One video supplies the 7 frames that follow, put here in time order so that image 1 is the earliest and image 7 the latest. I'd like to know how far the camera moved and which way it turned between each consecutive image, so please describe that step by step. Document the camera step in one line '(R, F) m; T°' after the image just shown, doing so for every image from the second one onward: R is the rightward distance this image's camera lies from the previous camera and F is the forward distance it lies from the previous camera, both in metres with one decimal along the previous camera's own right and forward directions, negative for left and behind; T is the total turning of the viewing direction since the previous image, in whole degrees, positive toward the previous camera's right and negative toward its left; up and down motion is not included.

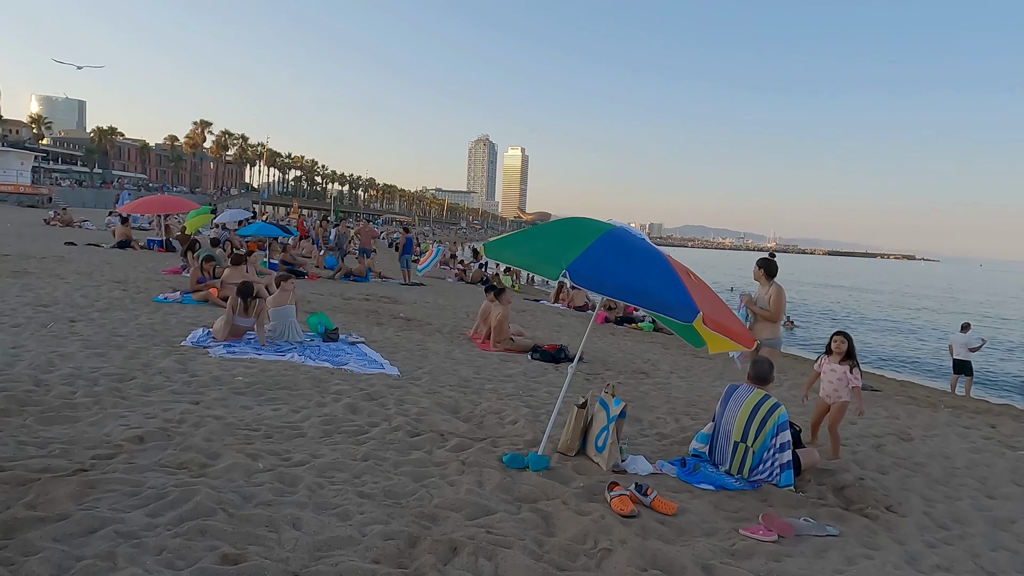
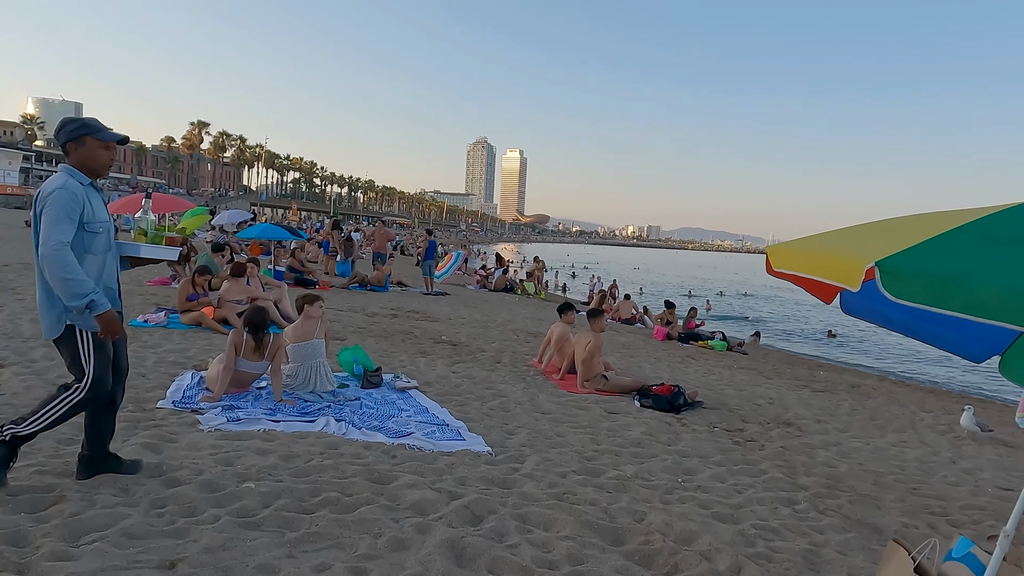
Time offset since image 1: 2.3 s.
(-1.1, +2.4) m; 0°
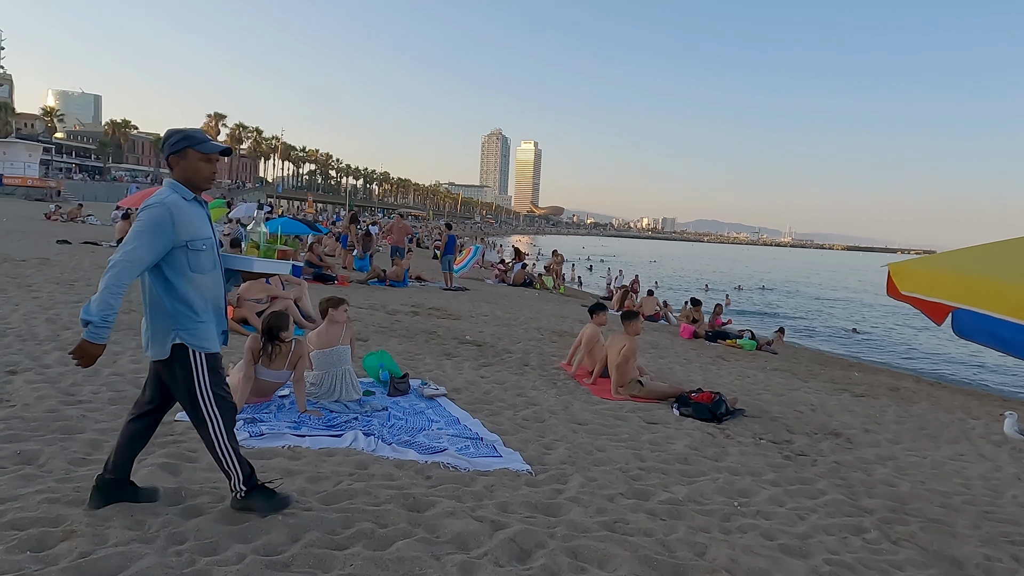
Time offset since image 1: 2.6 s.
(-0.2, +0.3) m; -1°
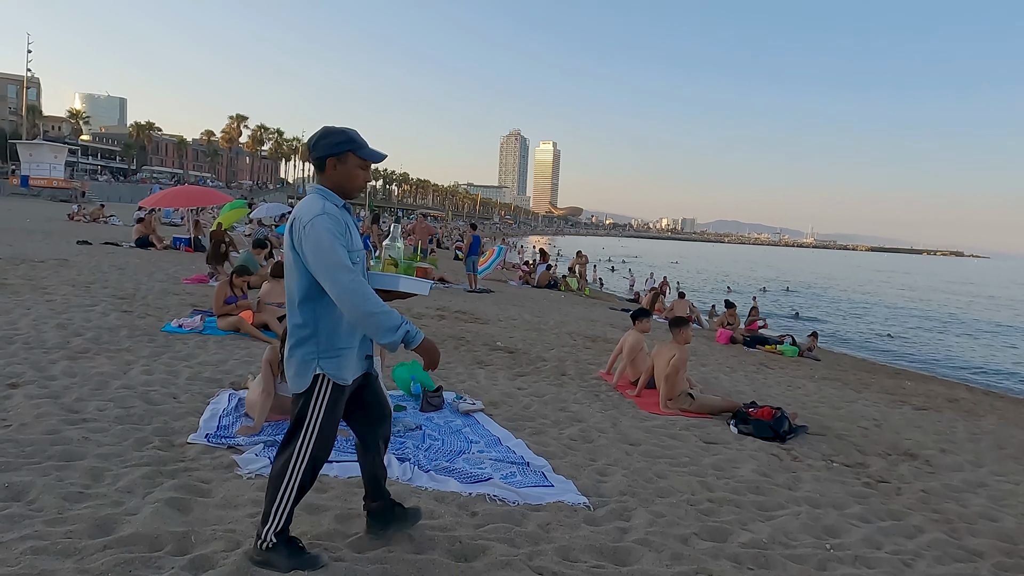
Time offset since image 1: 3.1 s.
(-0.2, +0.5) m; -2°
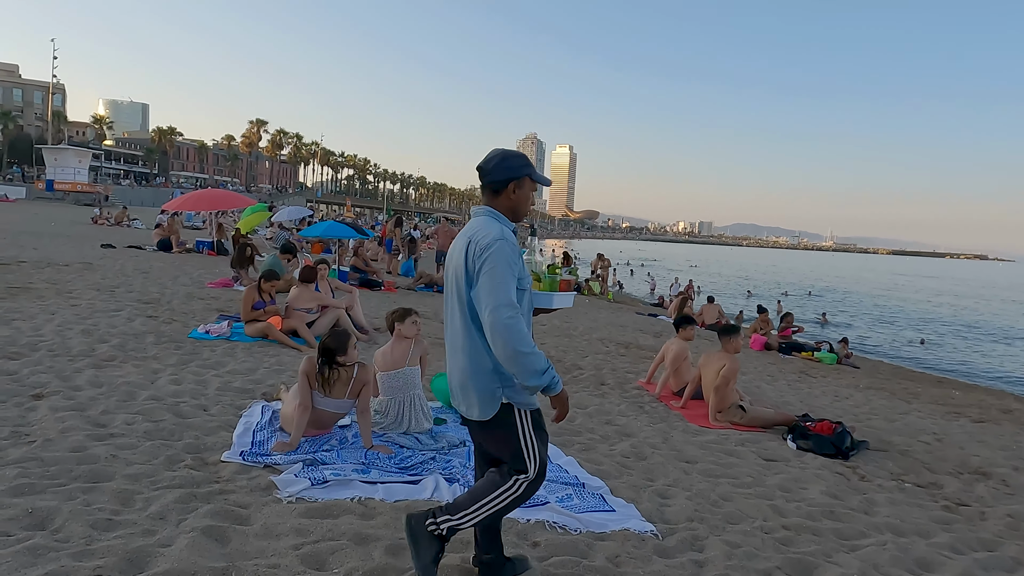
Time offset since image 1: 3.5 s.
(-0.2, +0.3) m; -1°
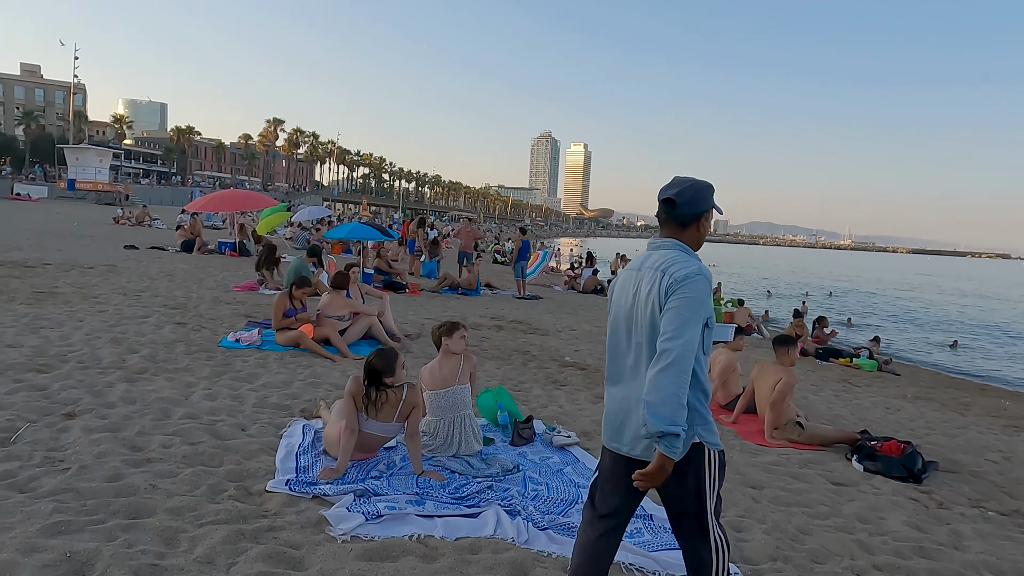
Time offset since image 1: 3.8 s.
(-0.3, +0.3) m; -1°
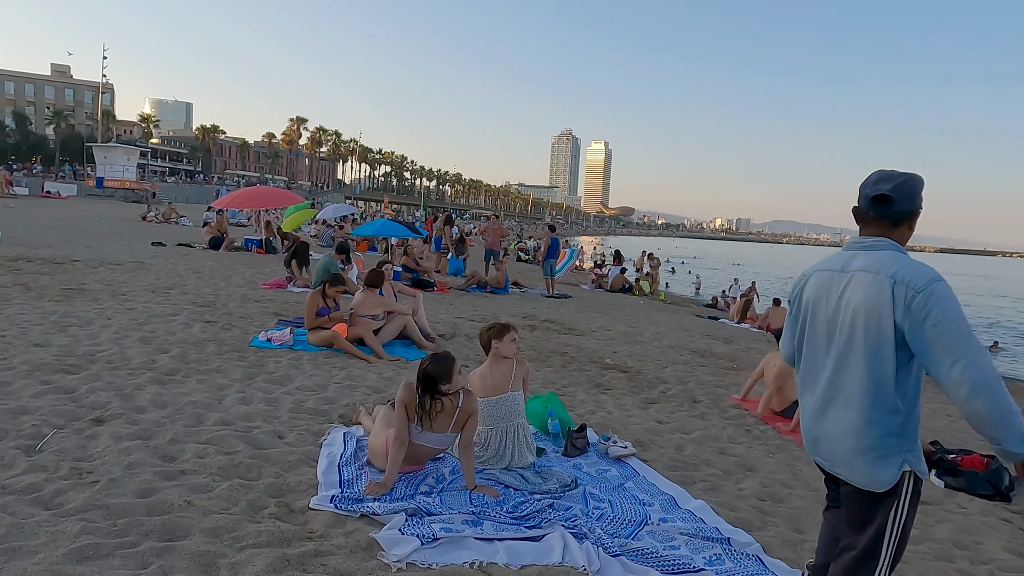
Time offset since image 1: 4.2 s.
(-0.2, +0.3) m; -2°
